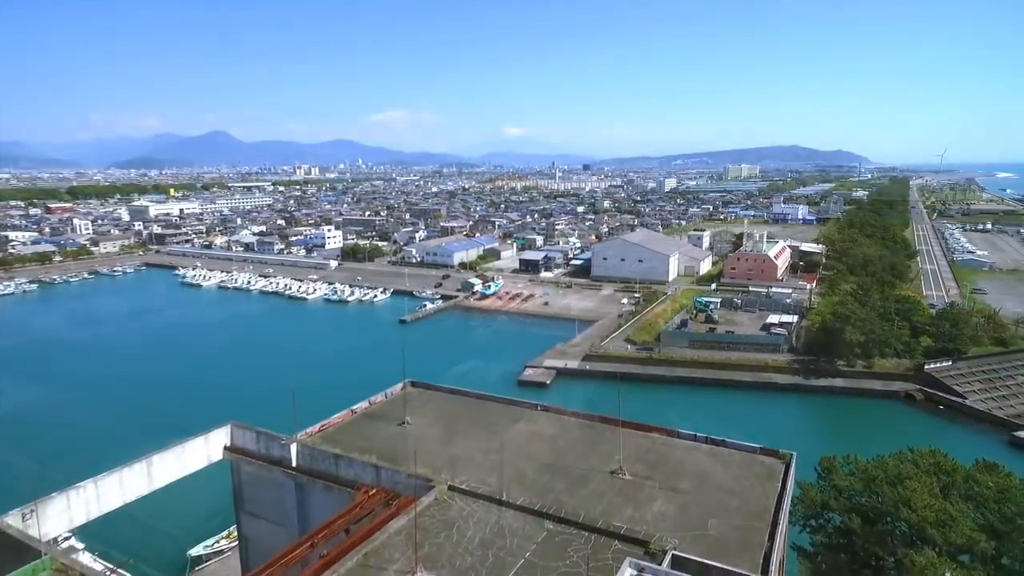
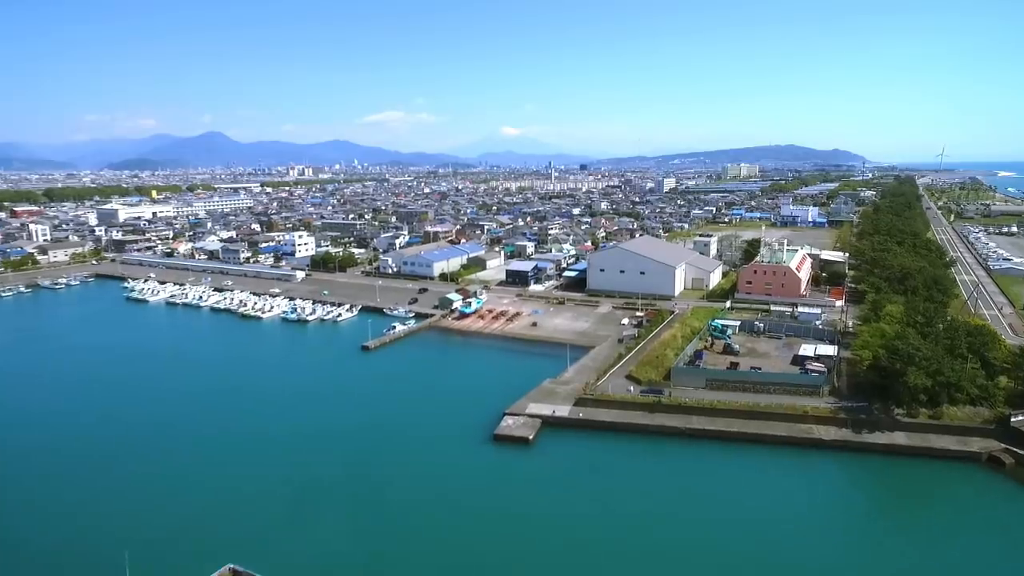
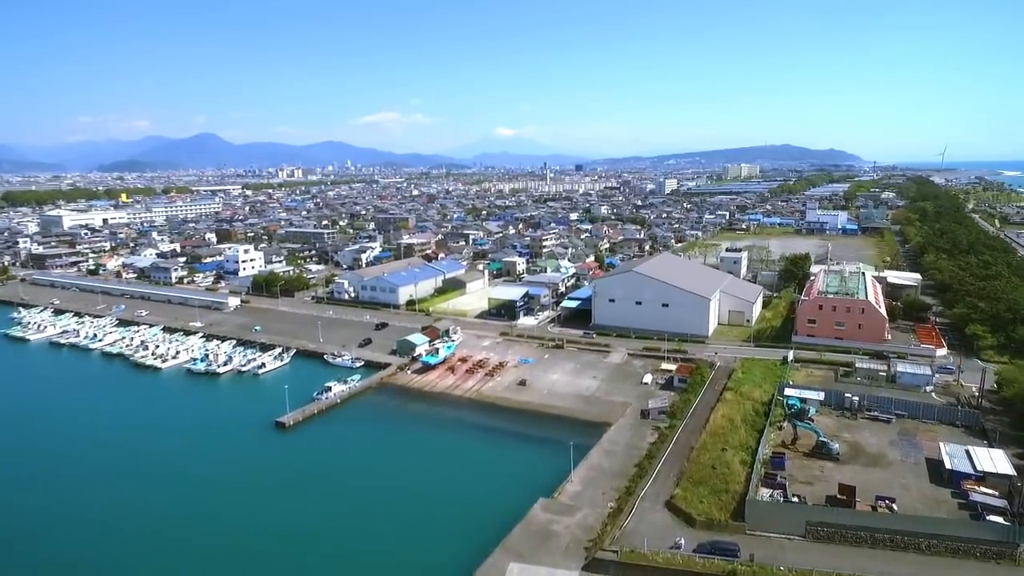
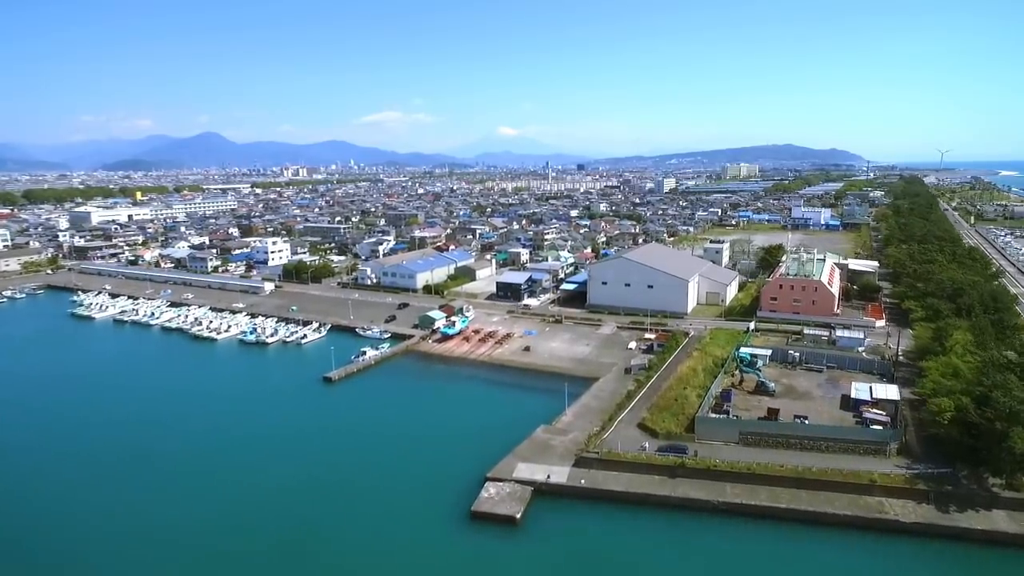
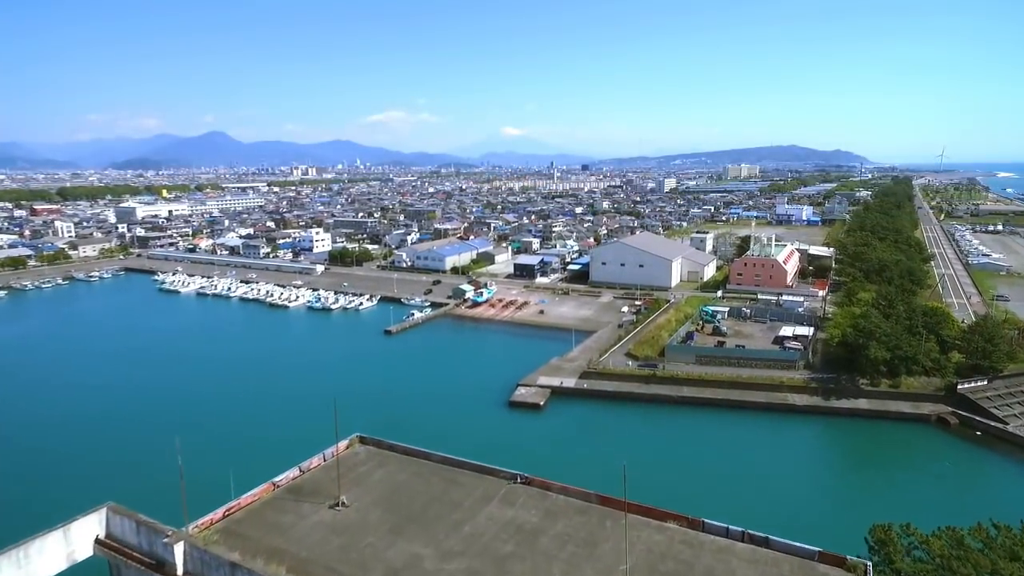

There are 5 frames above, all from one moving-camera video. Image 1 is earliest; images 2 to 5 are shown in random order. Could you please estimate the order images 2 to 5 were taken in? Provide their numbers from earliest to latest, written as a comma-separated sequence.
5, 2, 4, 3
